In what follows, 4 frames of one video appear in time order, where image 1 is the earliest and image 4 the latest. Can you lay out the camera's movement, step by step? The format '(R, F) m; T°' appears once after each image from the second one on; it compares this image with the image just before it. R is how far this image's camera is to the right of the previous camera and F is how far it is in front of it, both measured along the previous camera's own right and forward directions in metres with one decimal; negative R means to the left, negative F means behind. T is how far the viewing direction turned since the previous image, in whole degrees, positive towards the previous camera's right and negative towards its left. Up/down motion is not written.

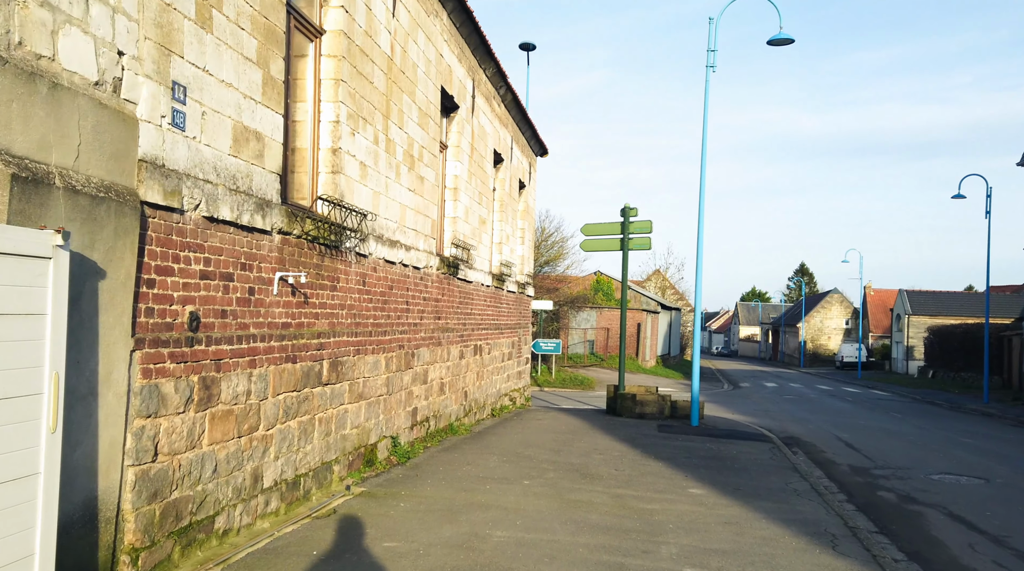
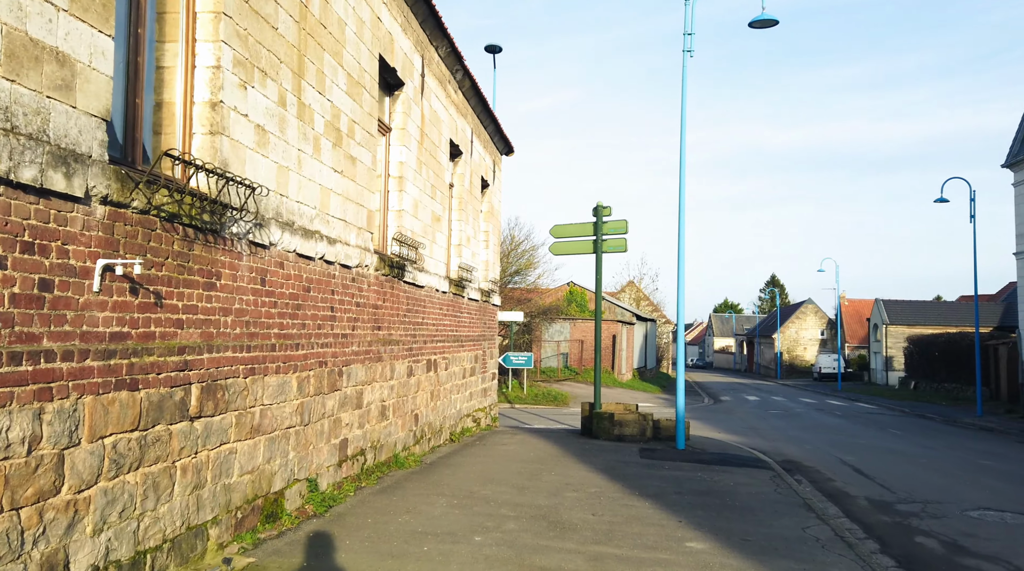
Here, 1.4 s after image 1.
(+0.2, +1.8) m; +2°
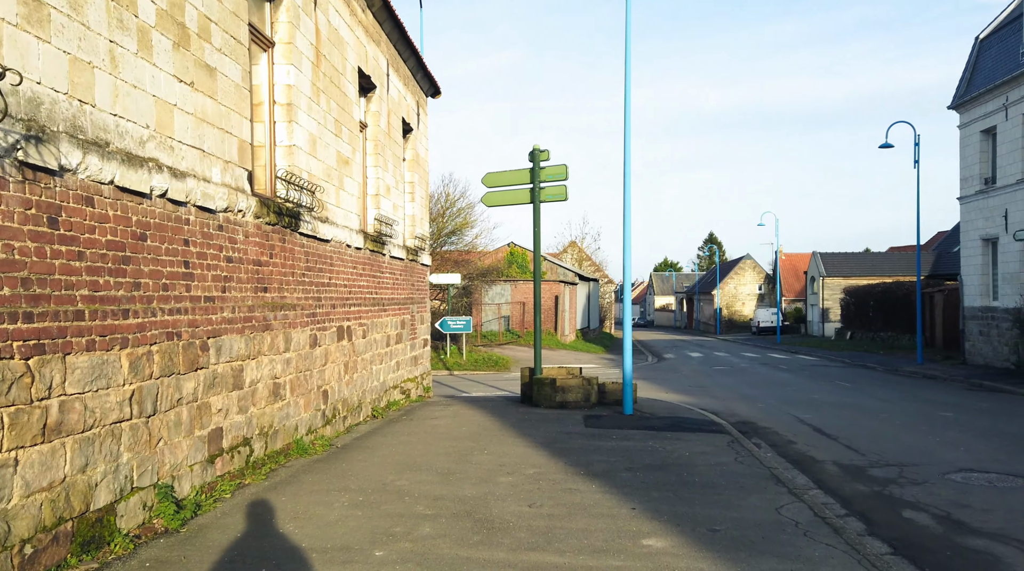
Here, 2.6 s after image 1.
(+0.2, +1.5) m; +4°
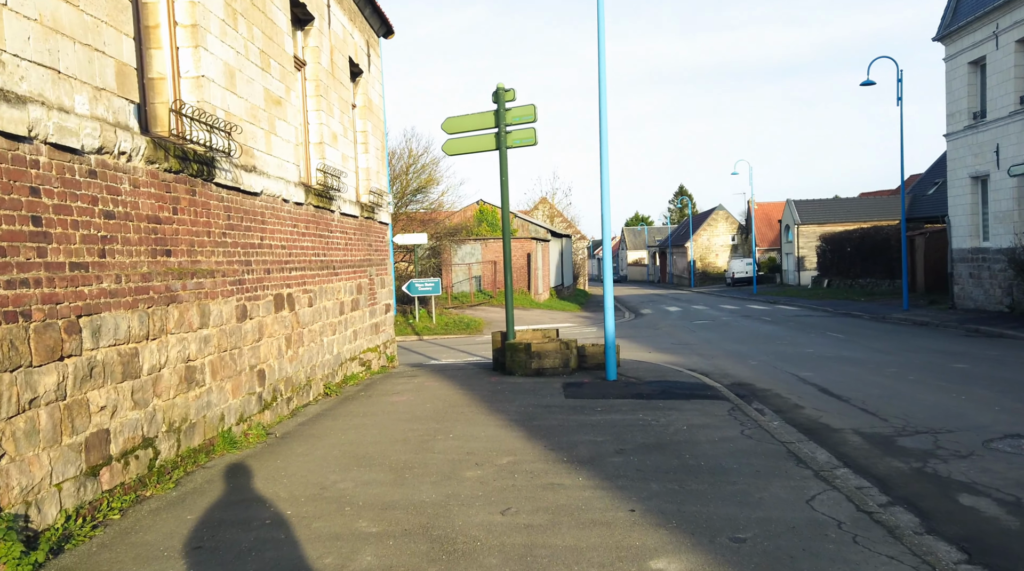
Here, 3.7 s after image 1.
(+0.1, +1.3) m; +2°
